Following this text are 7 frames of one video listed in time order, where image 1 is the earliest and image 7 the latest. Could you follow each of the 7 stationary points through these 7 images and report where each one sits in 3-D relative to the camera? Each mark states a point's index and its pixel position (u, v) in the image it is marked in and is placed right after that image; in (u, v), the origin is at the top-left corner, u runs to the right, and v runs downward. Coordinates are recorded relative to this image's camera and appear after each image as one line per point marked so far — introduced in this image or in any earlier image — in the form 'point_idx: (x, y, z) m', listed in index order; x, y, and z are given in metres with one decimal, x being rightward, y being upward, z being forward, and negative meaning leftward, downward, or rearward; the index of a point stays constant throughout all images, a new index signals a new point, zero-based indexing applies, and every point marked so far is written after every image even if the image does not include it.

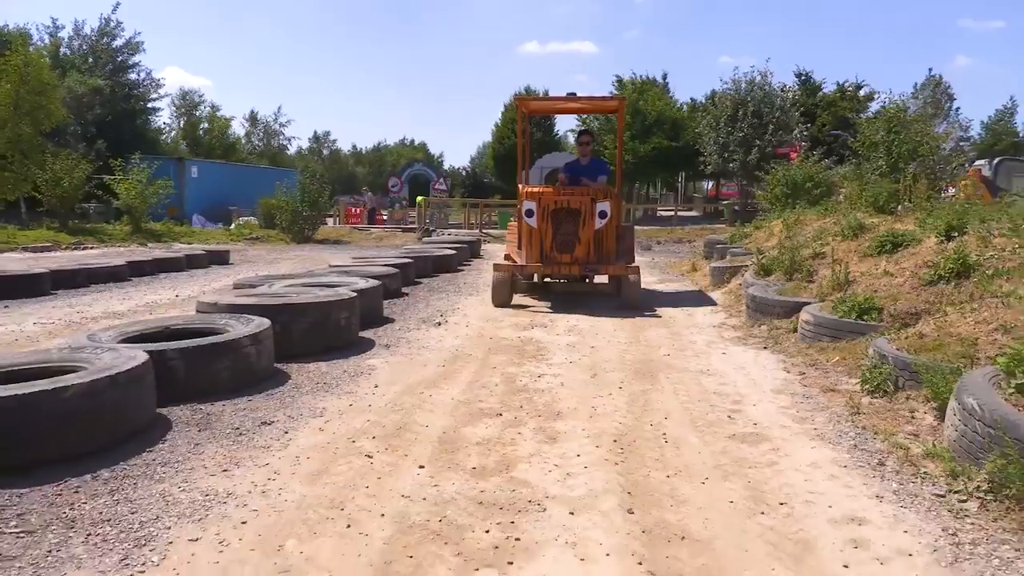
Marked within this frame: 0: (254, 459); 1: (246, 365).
0: (-1.4, -1.0, +4.6) m
1: (-2.0, -0.6, +6.1) m
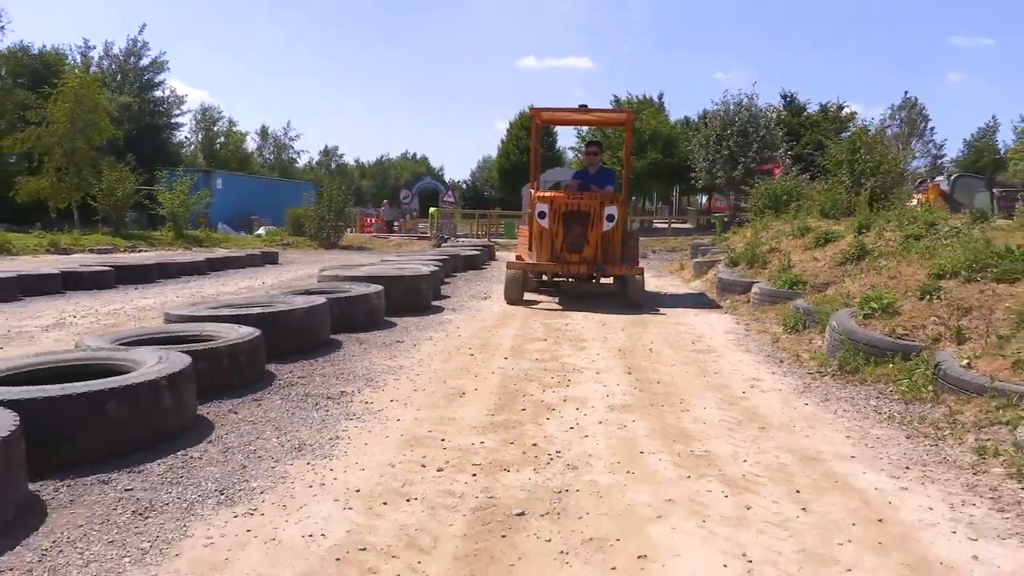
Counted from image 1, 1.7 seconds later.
0: (-1.0, -0.6, +7.6) m
1: (-1.5, -0.3, +9.1) m
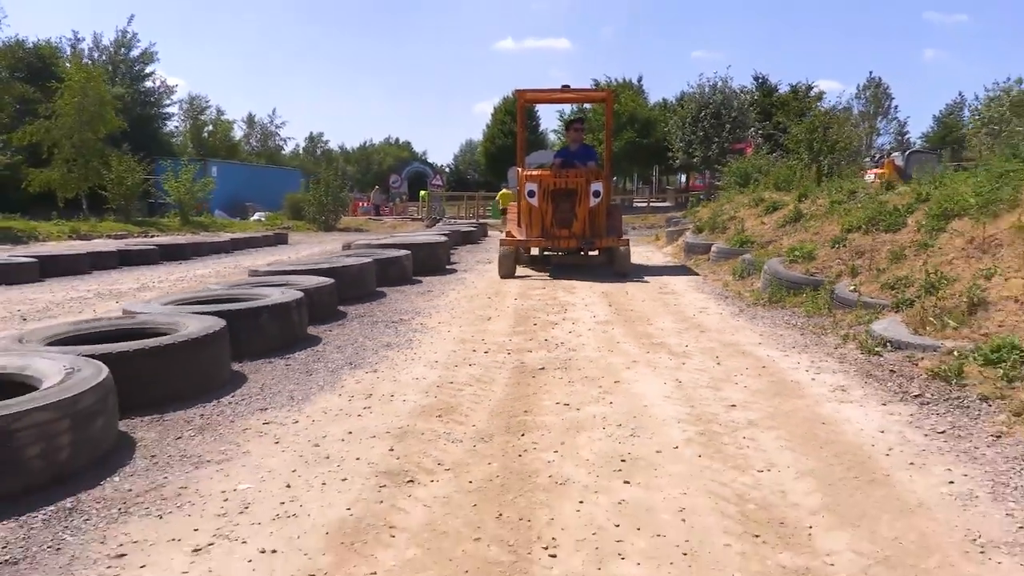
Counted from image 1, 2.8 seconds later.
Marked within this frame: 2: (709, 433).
0: (-0.9, -0.1, +9.9) m
1: (-1.5, +0.2, +11.4) m
2: (+1.0, -0.8, +4.4) m
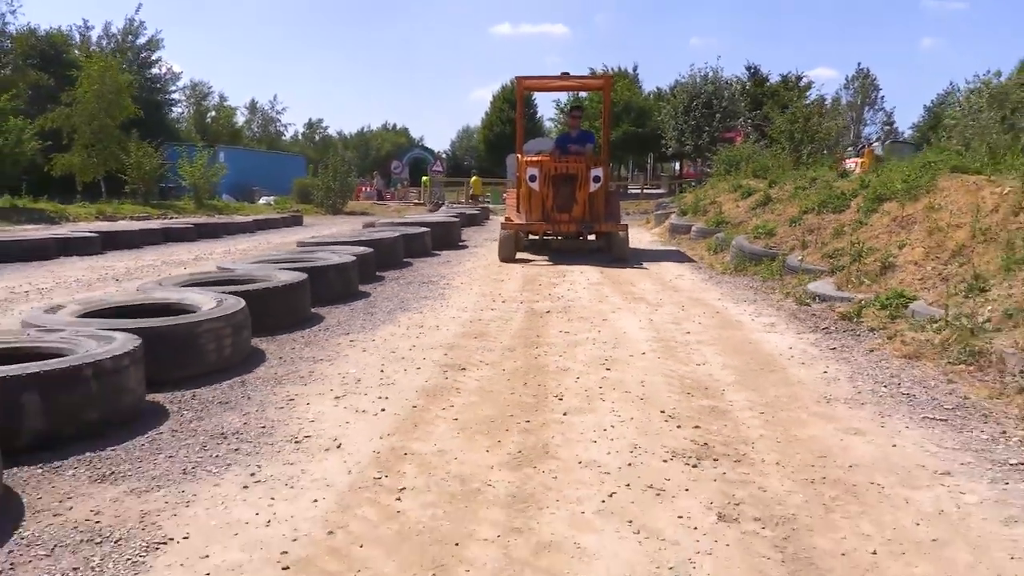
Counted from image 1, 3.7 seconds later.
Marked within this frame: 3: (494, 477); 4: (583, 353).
0: (-0.8, +0.3, +11.7) m
1: (-1.4, +0.7, +13.2) m
2: (+1.2, -0.4, +6.3) m
3: (-0.1, -0.8, +3.6) m
4: (+0.5, -0.5, +6.1) m
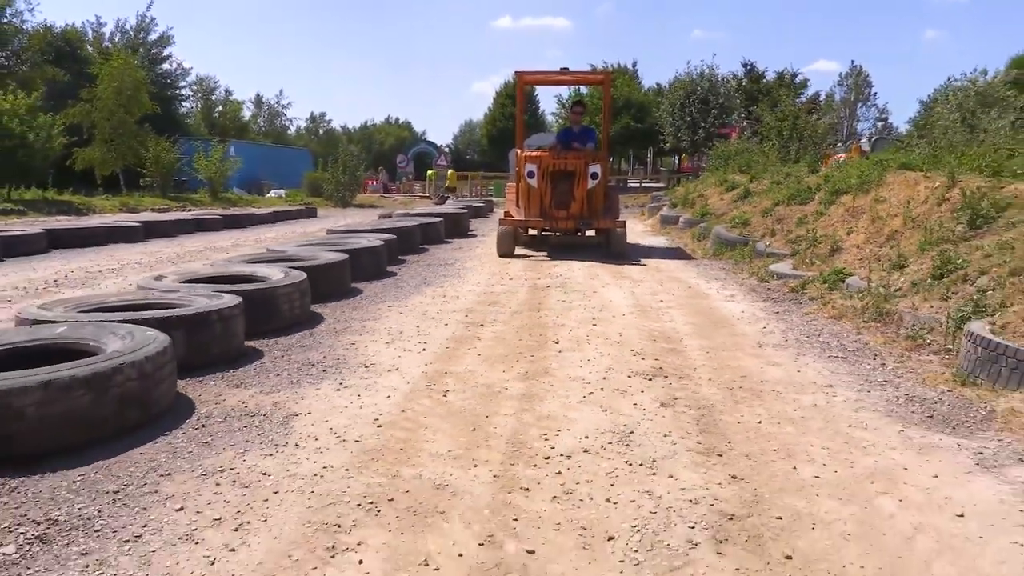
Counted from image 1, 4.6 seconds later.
0: (-0.7, +0.5, +13.3) m
1: (-1.3, +1.0, +14.8) m
2: (+1.2, -0.2, +7.8) m
3: (0.0, -0.6, +5.2) m
4: (+0.6, -0.2, +7.7) m
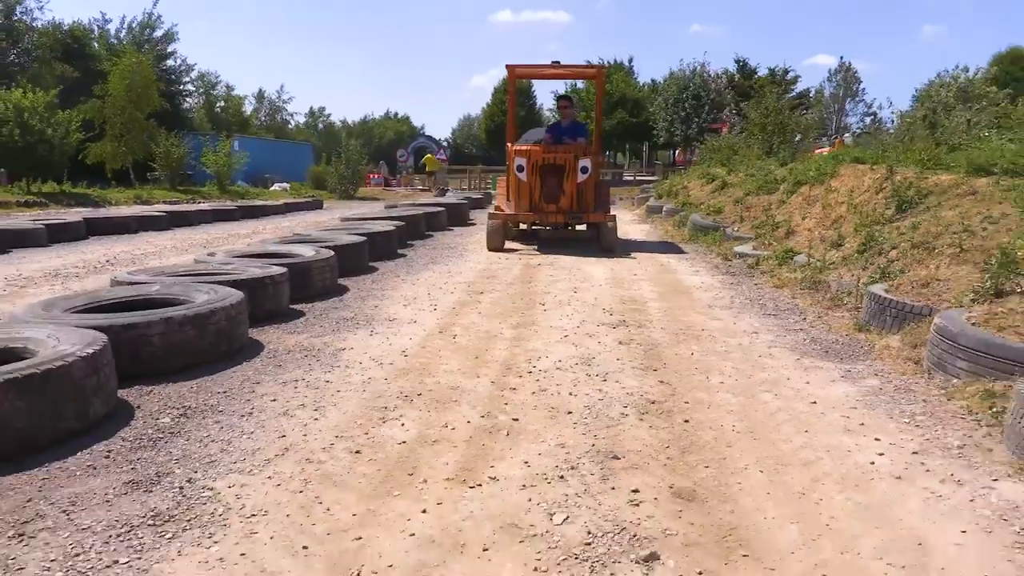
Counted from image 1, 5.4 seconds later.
0: (-0.8, +0.9, +14.7) m
1: (-1.4, +1.3, +16.2) m
2: (+1.2, +0.1, +9.3) m
3: (-0.1, -0.3, +6.6) m
4: (+0.5, 0.0, +9.2) m
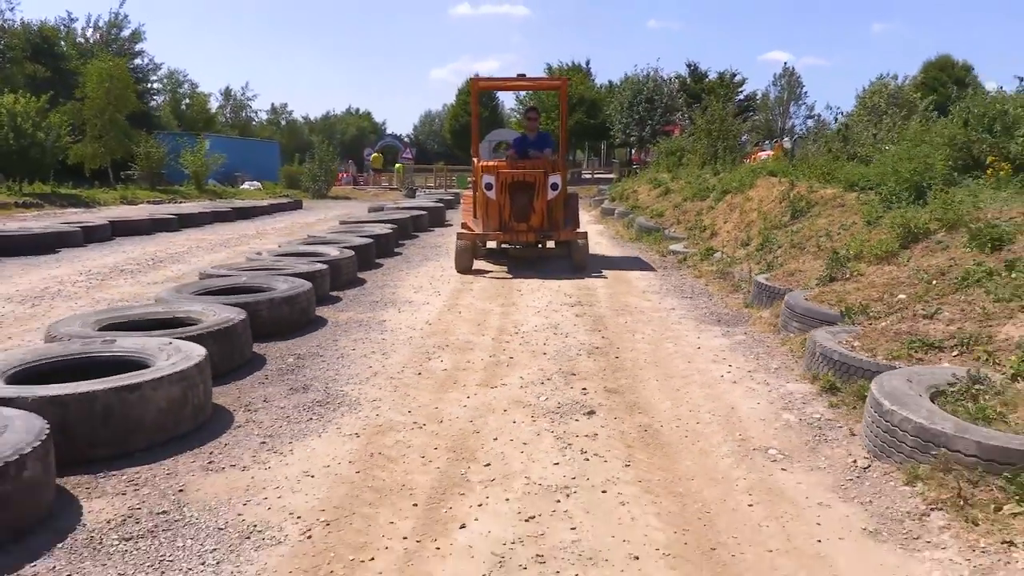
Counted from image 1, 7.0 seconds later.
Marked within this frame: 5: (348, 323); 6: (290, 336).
0: (-1.3, +1.0, +17.3) m
1: (-2.0, +1.5, +18.8) m
2: (+0.9, +0.2, +12.0) m
3: (-0.2, -0.2, +9.3) m
4: (+0.3, +0.2, +11.8) m
5: (-1.7, -0.4, +8.6) m
6: (-2.1, -0.5, +7.9) m
